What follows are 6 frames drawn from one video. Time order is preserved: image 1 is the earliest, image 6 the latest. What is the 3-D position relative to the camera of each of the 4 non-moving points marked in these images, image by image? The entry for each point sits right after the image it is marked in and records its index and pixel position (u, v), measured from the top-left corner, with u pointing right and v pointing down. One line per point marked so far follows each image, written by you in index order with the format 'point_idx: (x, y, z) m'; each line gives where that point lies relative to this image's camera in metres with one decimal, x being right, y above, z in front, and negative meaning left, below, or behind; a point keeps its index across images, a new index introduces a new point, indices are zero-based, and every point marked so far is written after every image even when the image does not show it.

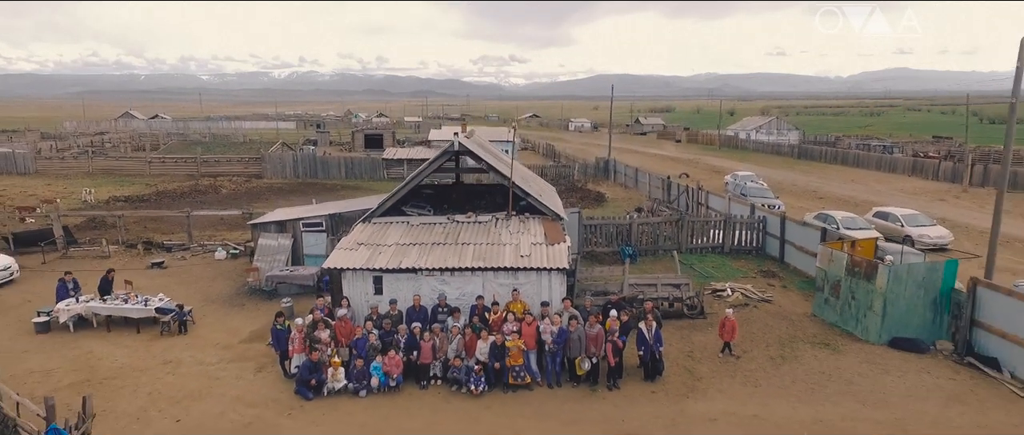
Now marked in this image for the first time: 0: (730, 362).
0: (+3.5, -2.4, +9.7) m
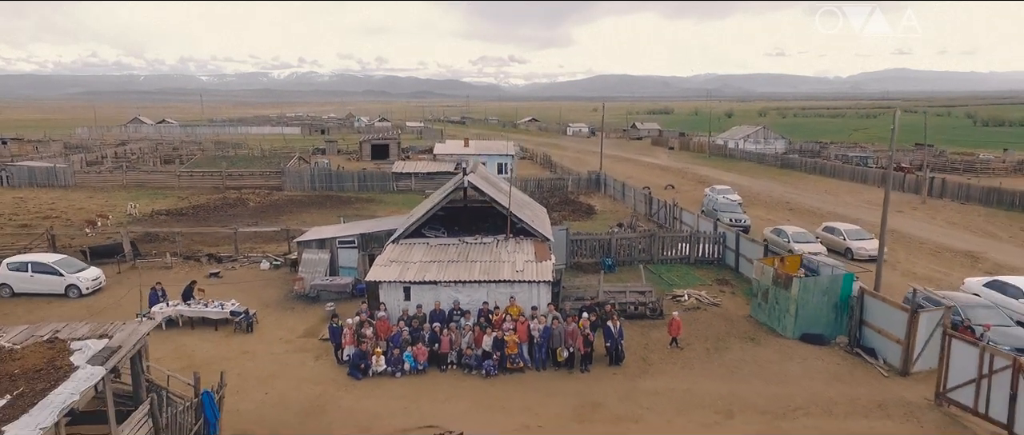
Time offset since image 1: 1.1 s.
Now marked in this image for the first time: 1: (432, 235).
0: (+3.5, -2.9, +12.8) m
1: (-2.0, -0.5, +15.8) m
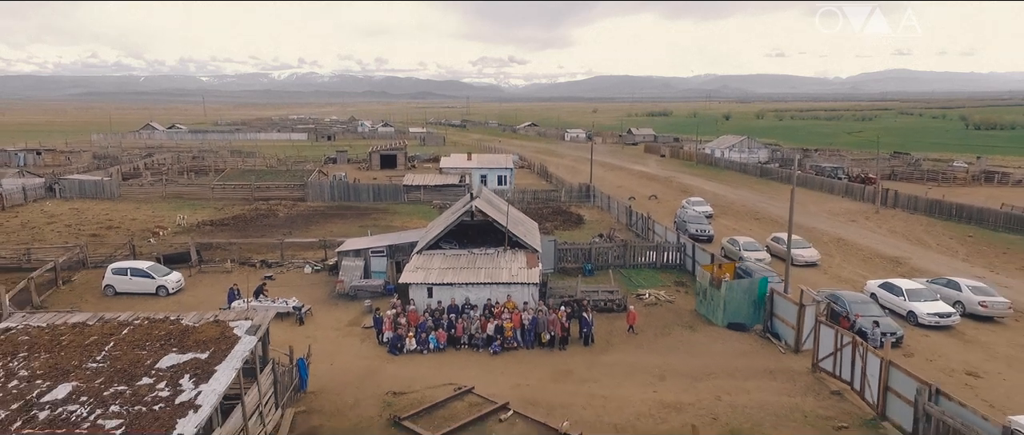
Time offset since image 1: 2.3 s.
0: (+3.4, -3.4, +17.1) m
1: (-2.1, -1.0, +20.1) m
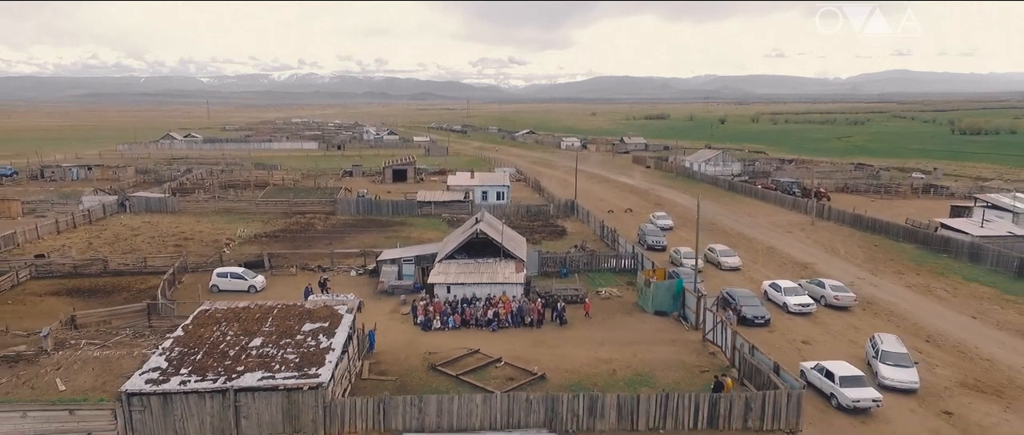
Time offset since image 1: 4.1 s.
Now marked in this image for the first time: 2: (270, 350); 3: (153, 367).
0: (+3.1, -4.2, +25.0) m
1: (-2.4, -1.8, +28.0) m
2: (-6.8, -3.7, +16.9) m
3: (-9.4, -3.9, +15.9) m
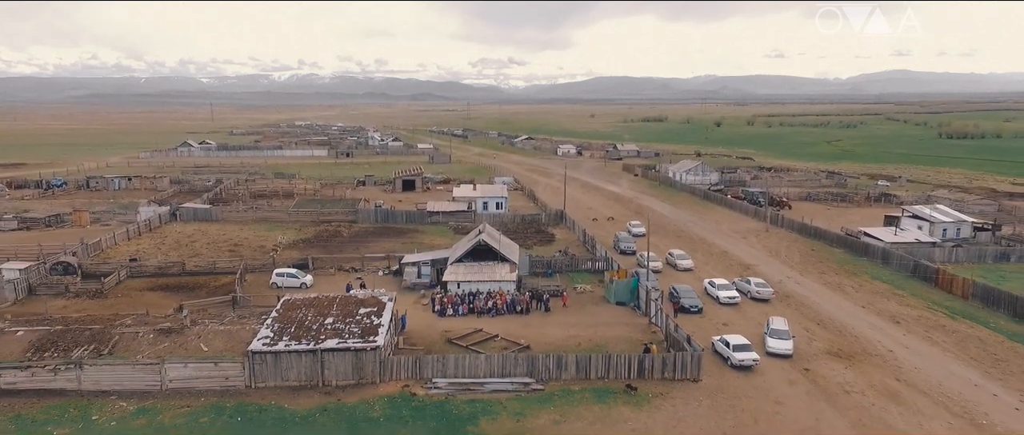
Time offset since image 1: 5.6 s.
0: (+2.8, -5.0, +32.7) m
1: (-2.7, -2.5, +35.7) m
2: (-7.0, -4.4, +24.6) m
3: (-9.7, -4.6, +23.6) m
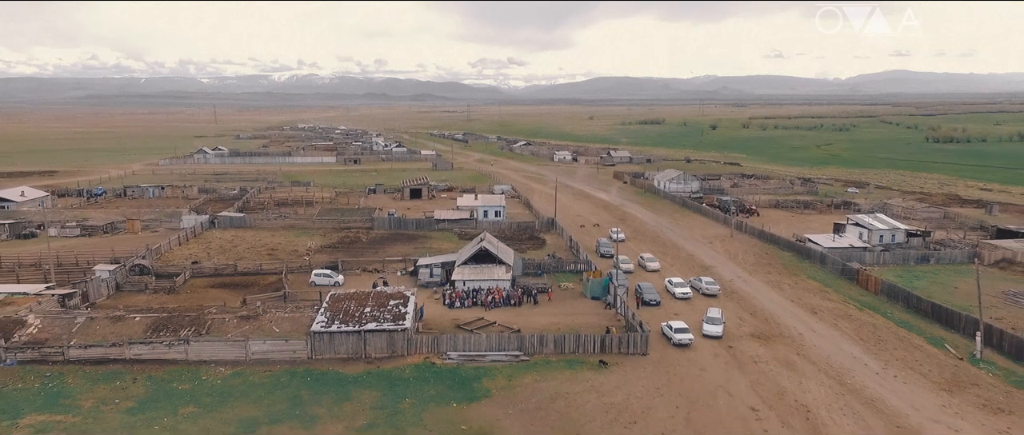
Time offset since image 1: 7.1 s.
0: (+2.5, -5.7, +40.6) m
1: (-3.0, -3.3, +43.6) m
2: (-7.4, -5.2, +32.5) m
3: (-10.0, -5.4, +31.5) m
